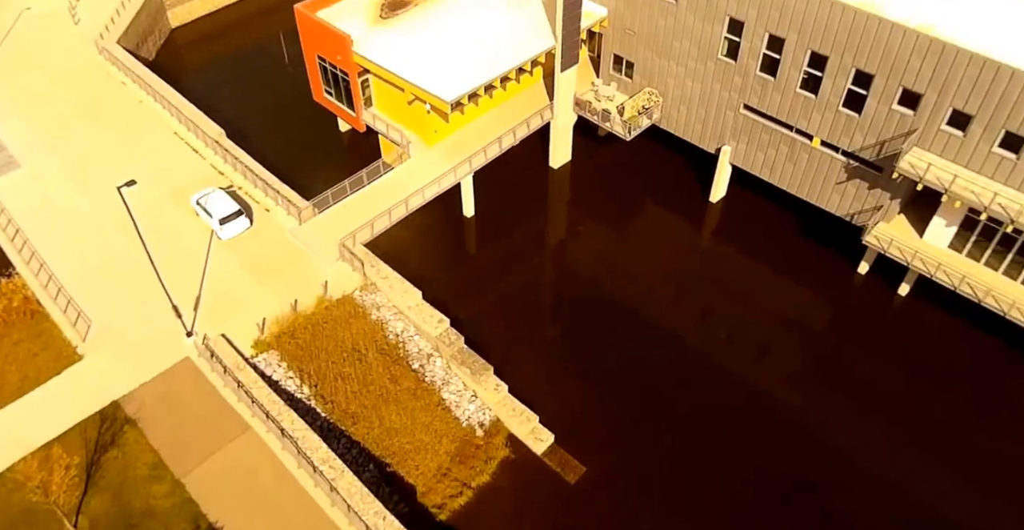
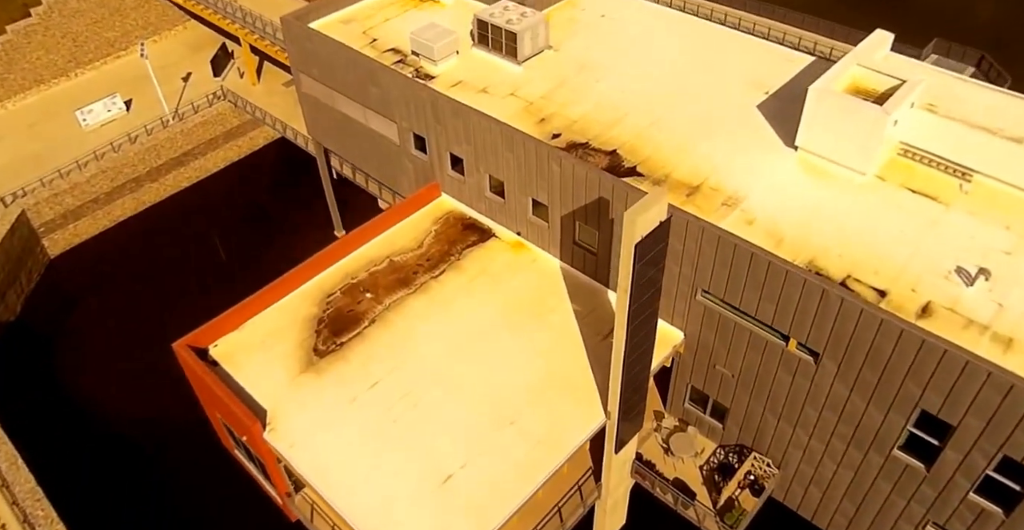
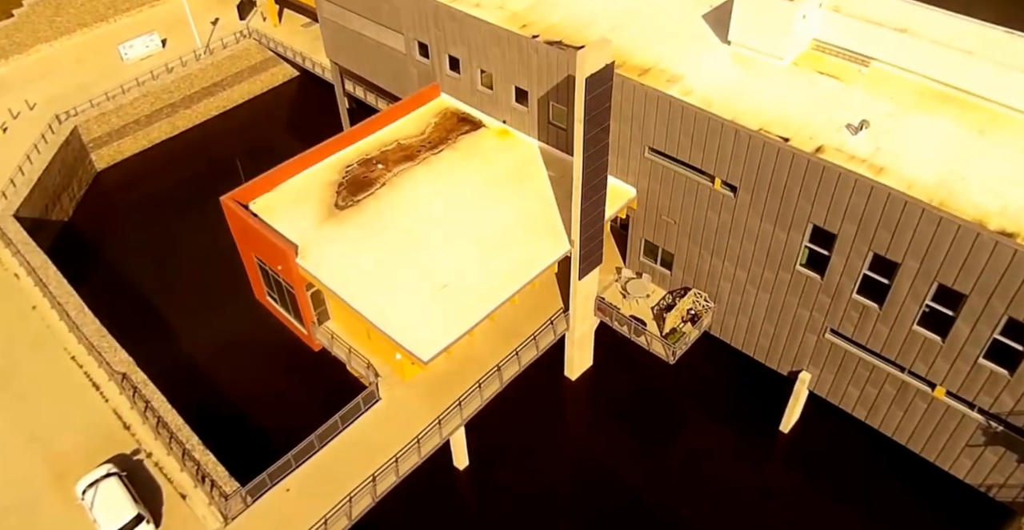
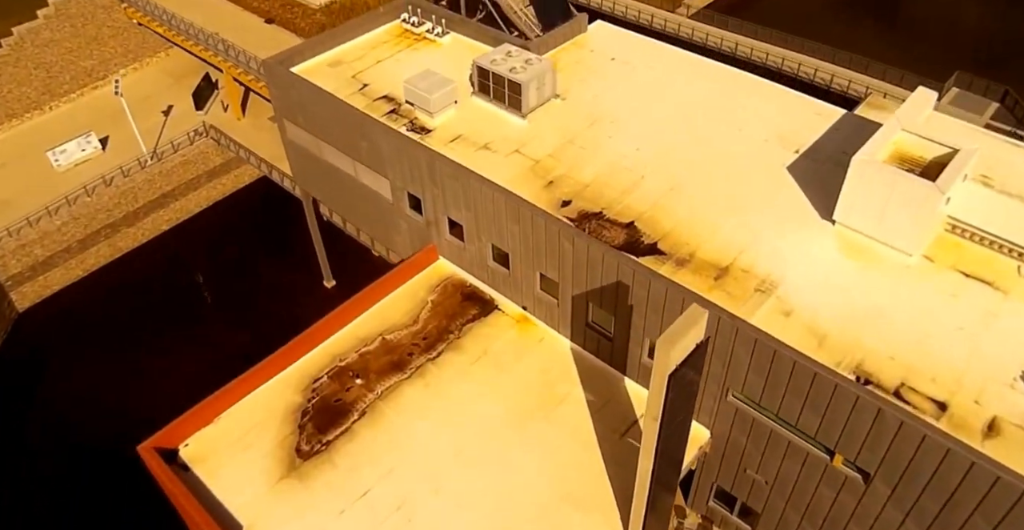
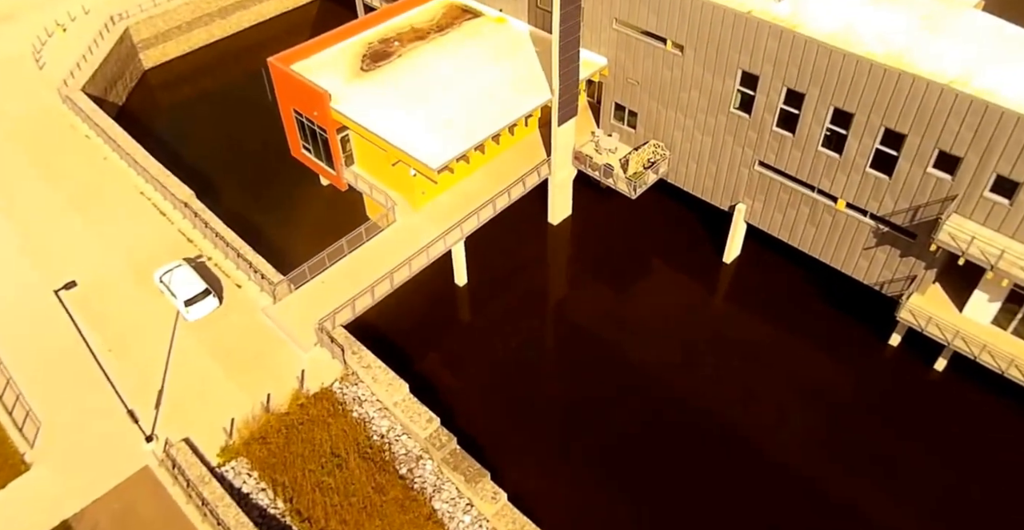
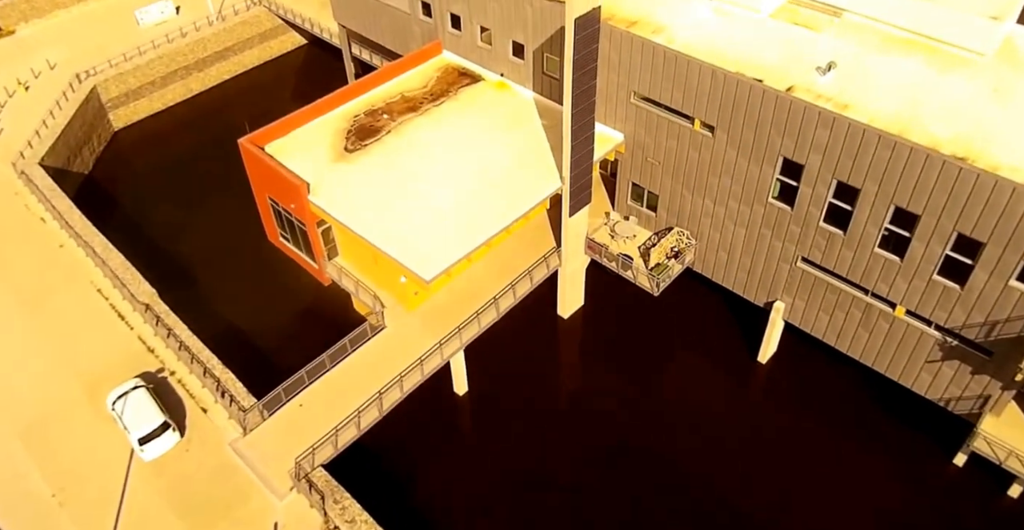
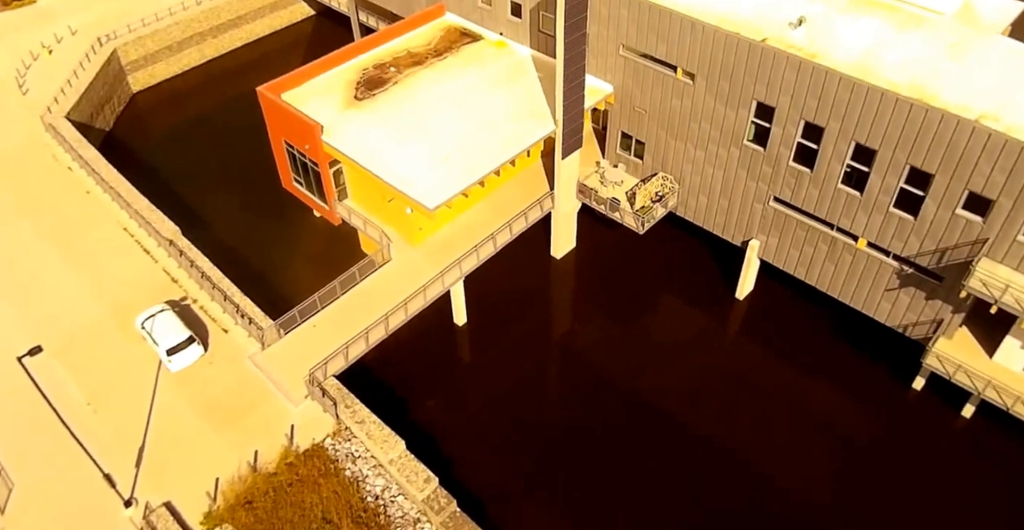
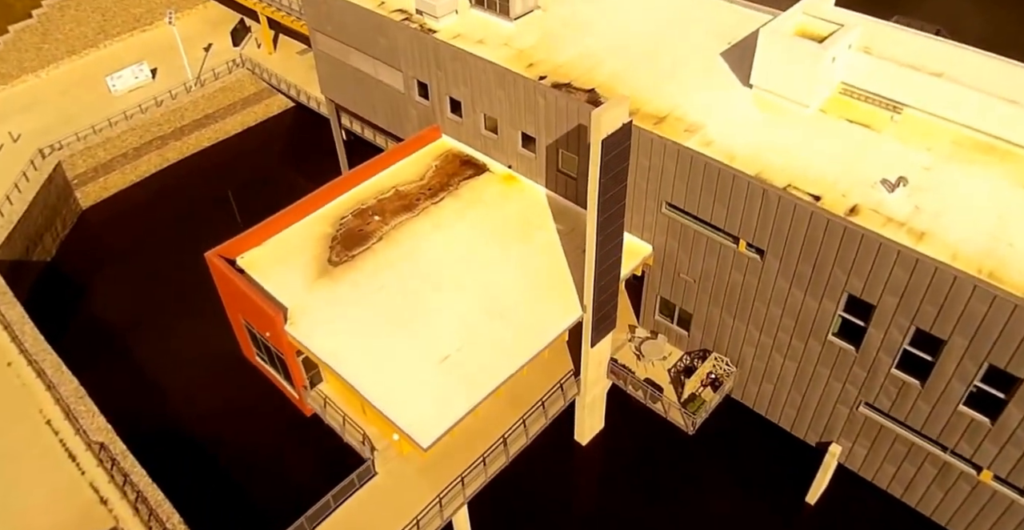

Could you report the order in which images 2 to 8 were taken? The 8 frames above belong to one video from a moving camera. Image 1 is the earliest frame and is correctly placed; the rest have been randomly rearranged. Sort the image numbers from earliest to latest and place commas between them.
5, 7, 6, 3, 8, 2, 4
